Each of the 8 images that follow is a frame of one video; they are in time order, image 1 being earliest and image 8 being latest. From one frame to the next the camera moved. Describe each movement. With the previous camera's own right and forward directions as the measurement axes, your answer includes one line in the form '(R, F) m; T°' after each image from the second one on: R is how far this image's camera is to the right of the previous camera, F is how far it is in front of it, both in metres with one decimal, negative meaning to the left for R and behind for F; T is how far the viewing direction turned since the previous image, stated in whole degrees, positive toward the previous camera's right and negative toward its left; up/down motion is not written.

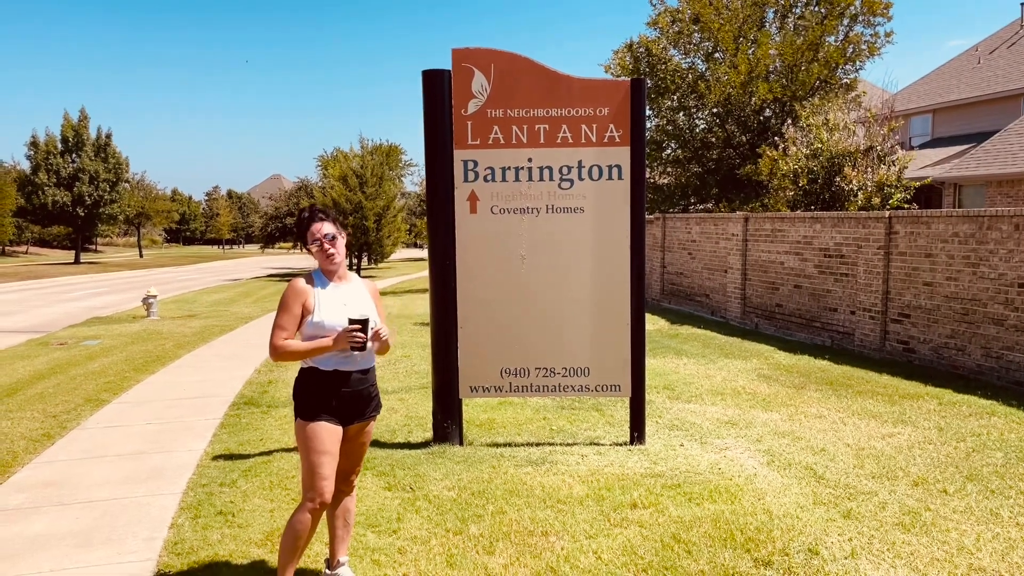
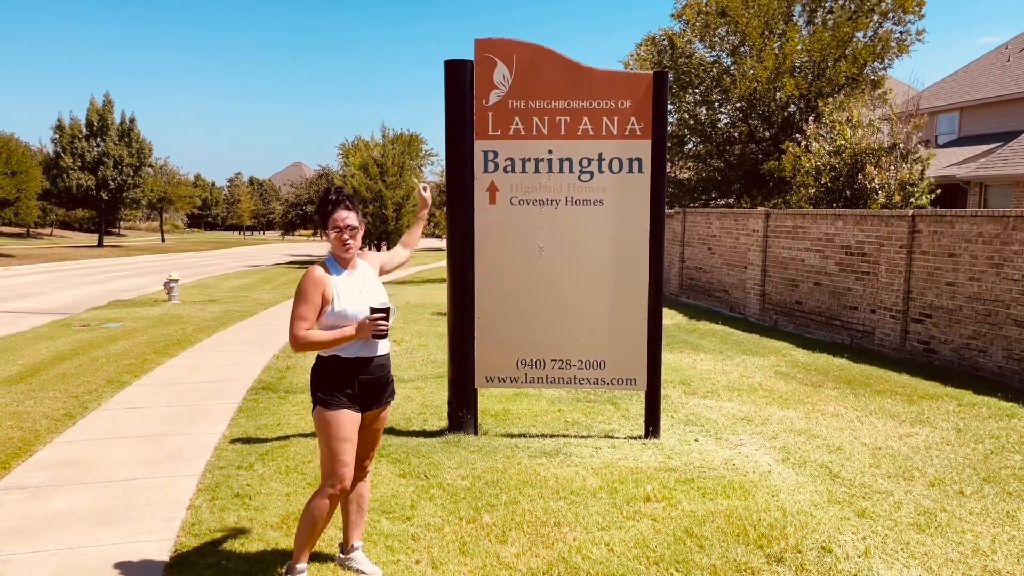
(0.0, 0.0) m; -1°
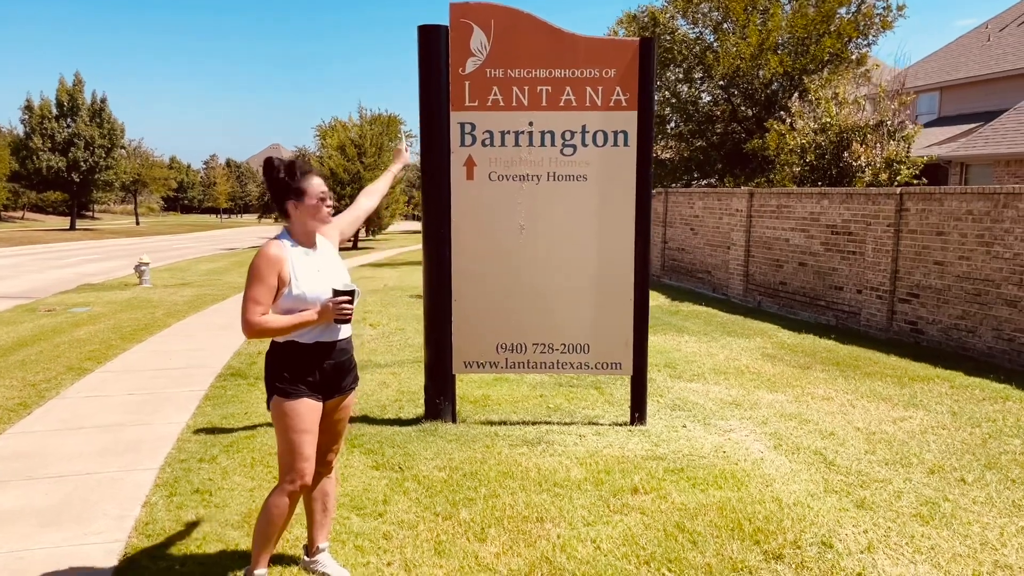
(0.0, +0.3) m; +1°
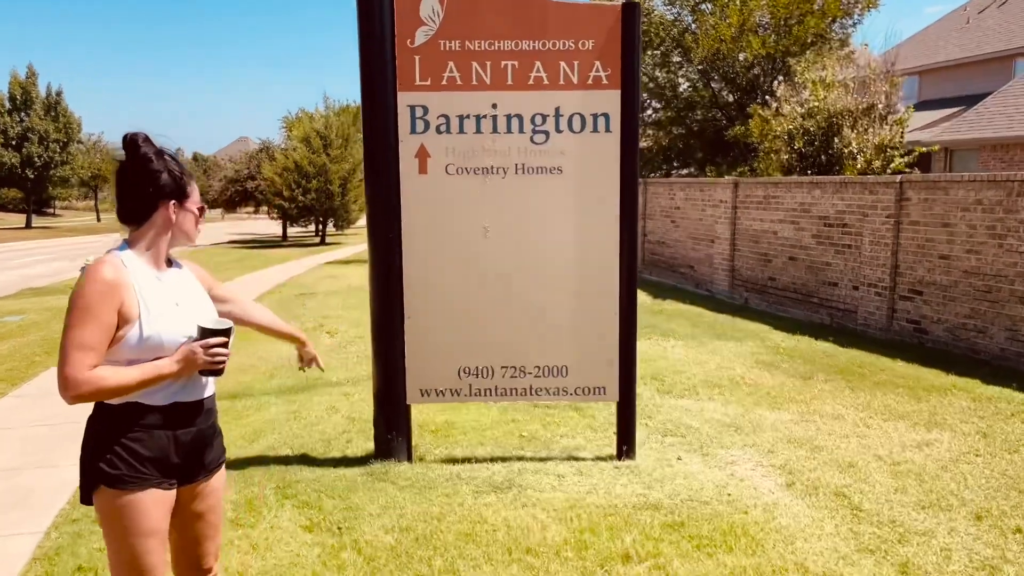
(+0.1, +0.8) m; +2°
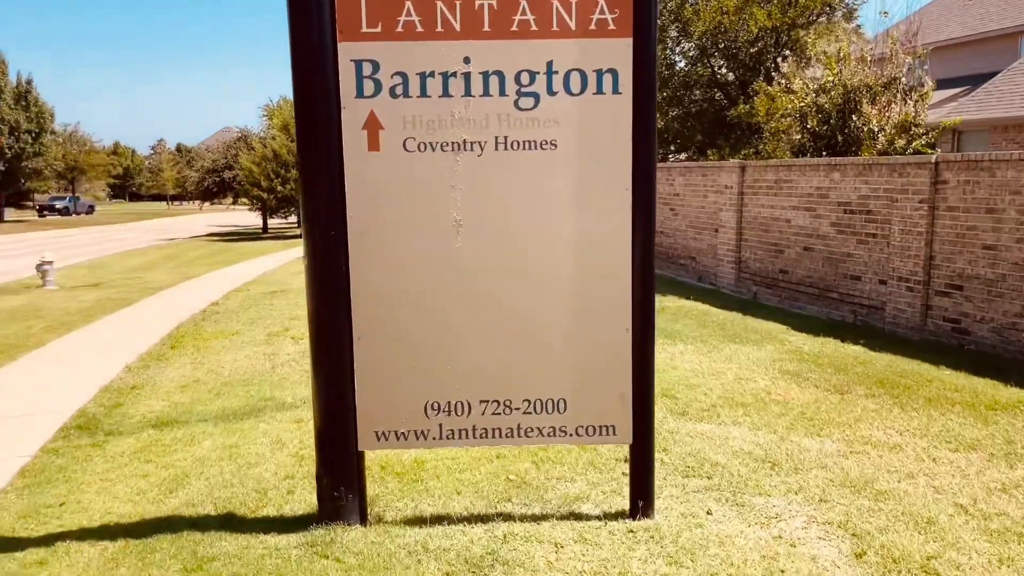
(0.0, +1.1) m; +1°
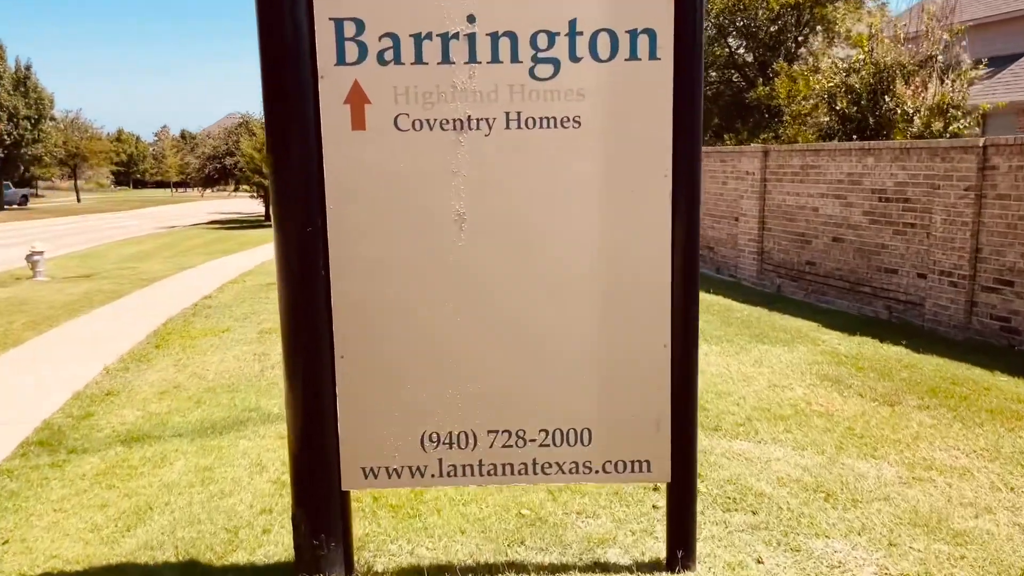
(0.0, +0.6) m; 0°
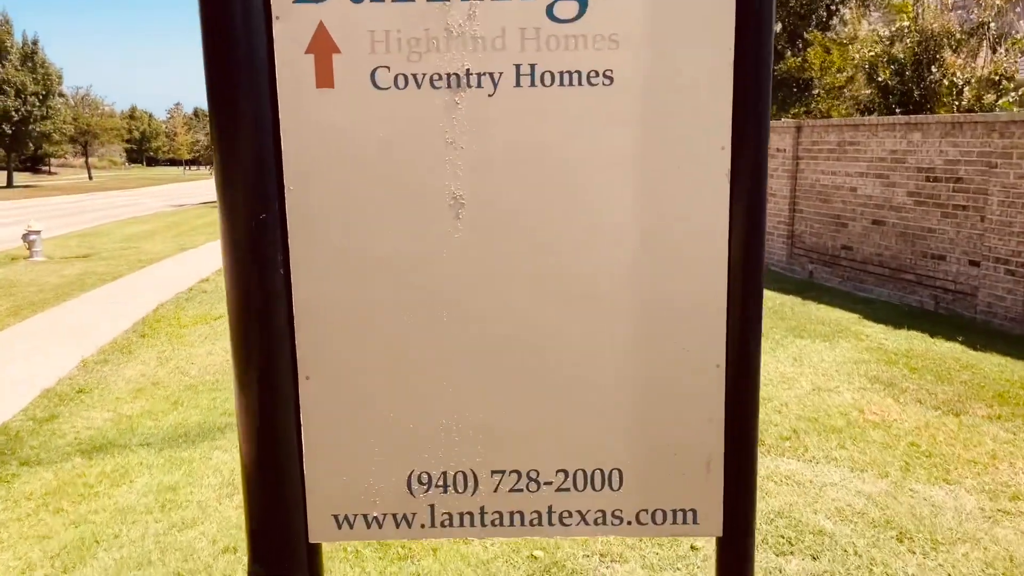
(0.0, +0.6) m; -1°
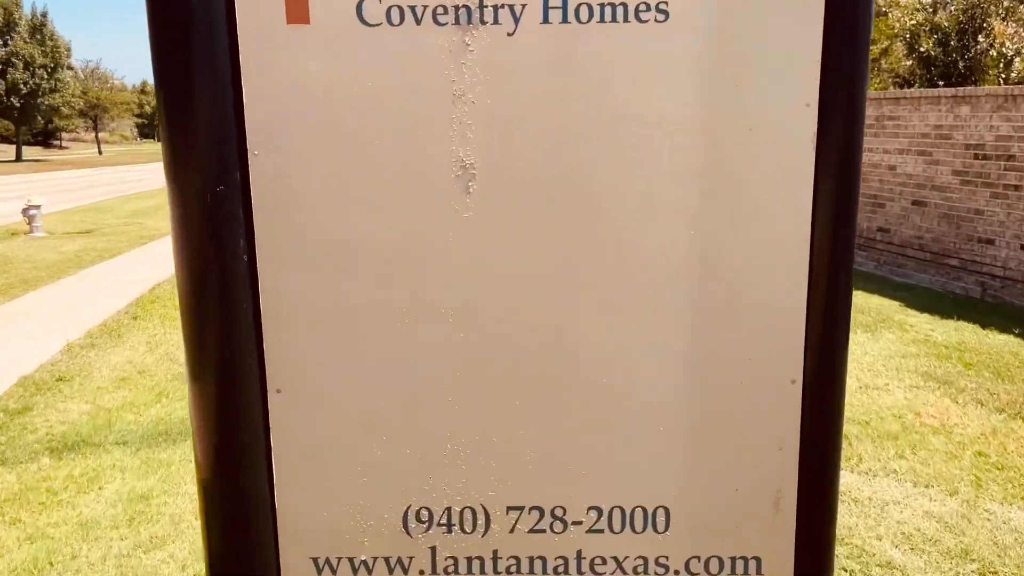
(0.0, +0.5) m; -1°
